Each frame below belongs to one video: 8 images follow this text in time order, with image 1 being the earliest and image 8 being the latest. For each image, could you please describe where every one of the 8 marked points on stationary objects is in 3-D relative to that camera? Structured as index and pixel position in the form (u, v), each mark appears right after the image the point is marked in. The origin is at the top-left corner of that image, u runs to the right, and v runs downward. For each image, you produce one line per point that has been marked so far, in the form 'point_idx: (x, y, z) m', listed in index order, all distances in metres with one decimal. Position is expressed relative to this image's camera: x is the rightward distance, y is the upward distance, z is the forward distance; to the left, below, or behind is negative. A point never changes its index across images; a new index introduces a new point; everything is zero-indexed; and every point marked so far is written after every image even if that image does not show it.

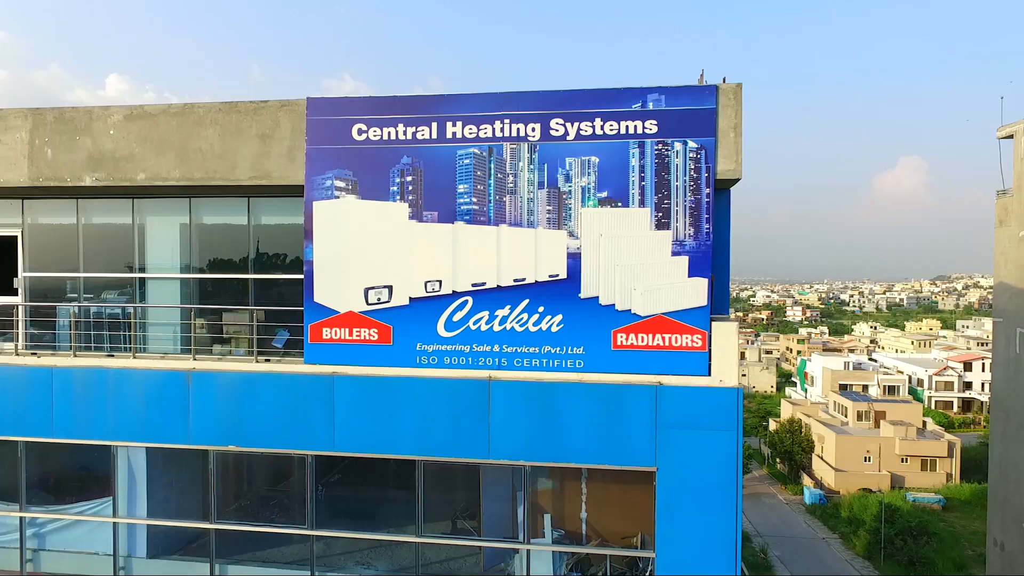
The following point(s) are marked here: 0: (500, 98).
0: (-0.1, +1.9, +6.3) m
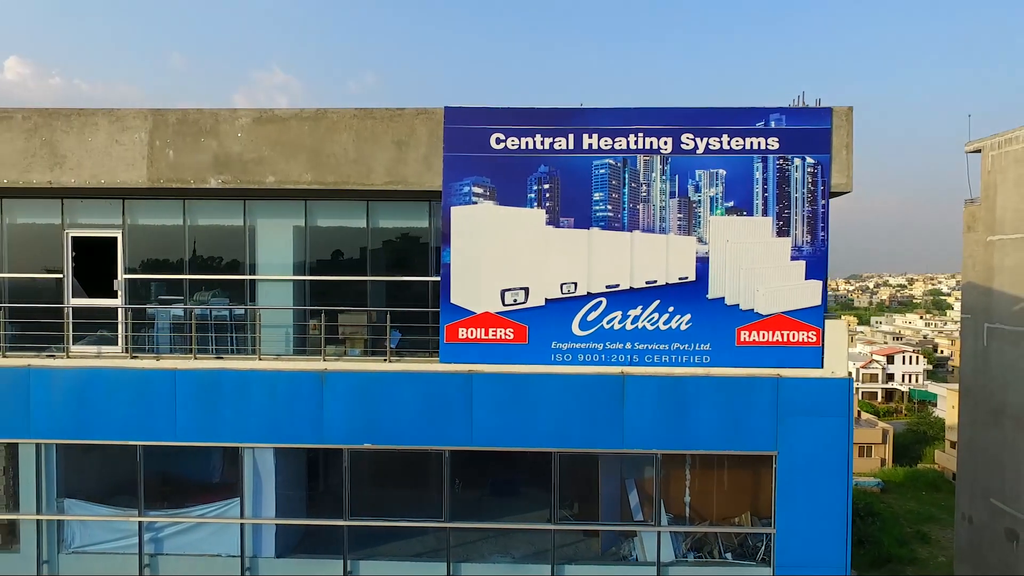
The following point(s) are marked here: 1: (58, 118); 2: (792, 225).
0: (+1.3, +1.9, +6.8) m
1: (-5.1, +1.9, +7.0) m
2: (+3.0, +0.7, +6.8) m
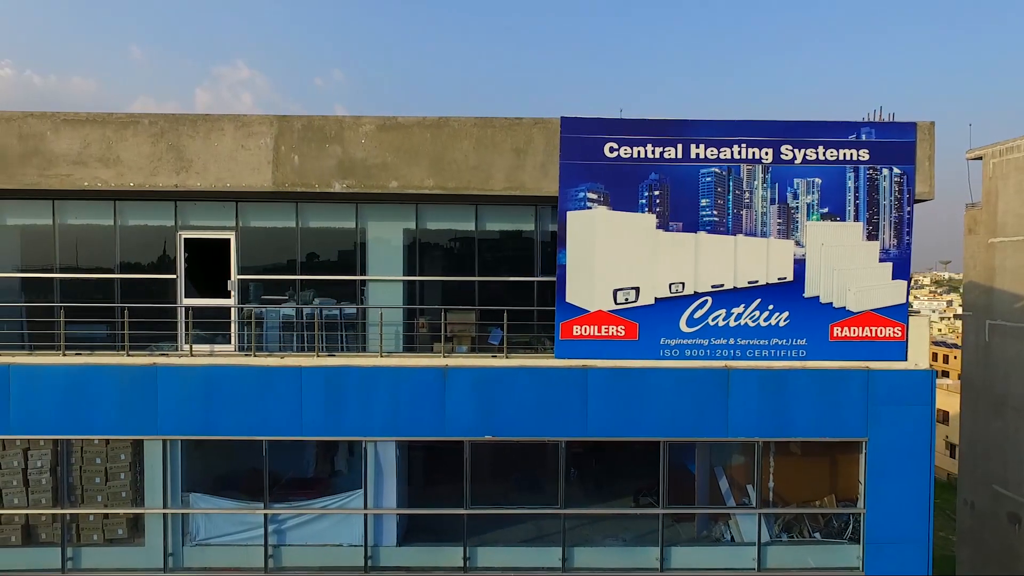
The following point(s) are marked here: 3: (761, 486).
0: (+2.7, +1.9, +7.3) m
1: (-3.8, +1.9, +7.2) m
2: (+4.4, +0.7, +7.4) m
3: (+3.0, -2.4, +7.6) m
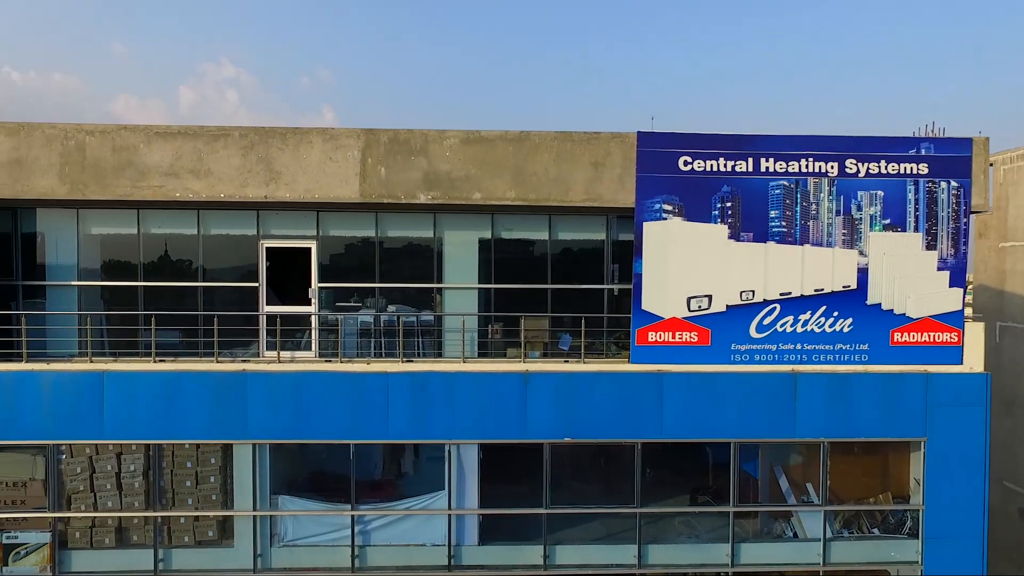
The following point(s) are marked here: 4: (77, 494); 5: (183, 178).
0: (+3.6, +1.8, +7.6) m
1: (-2.8, +1.8, +7.5) m
2: (+5.3, +0.6, +7.8) m
3: (+3.9, -2.5, +7.9) m
4: (-5.2, -2.4, +7.4) m
5: (-3.9, +1.3, +7.4) m
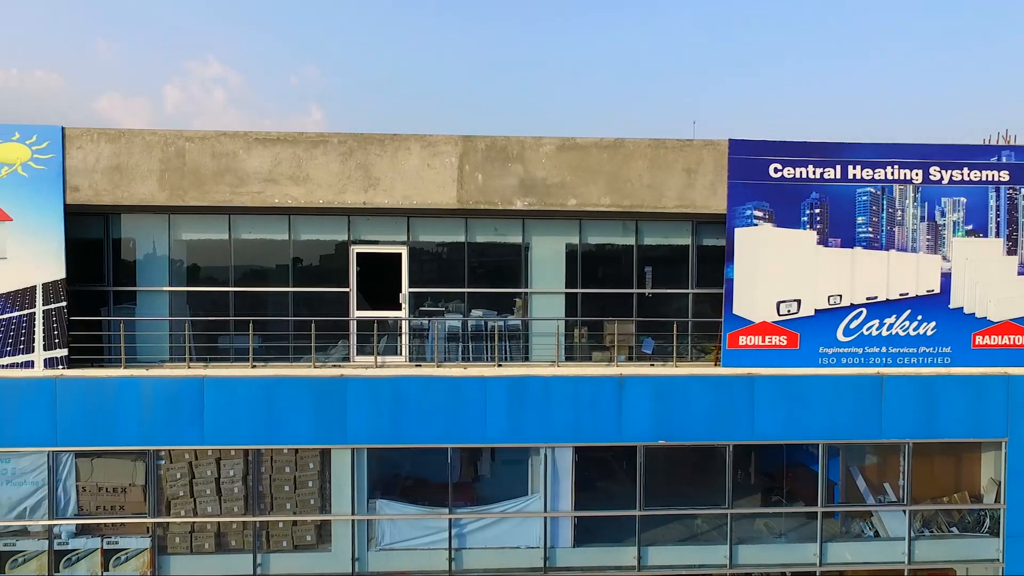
0: (+4.8, +1.8, +7.8) m
1: (-1.7, +1.7, +7.5) m
2: (+6.5, +0.5, +8.0) m
3: (+5.1, -2.5, +8.1) m
4: (-4.0, -2.5, +7.5) m
5: (-2.7, +1.2, +7.5) m
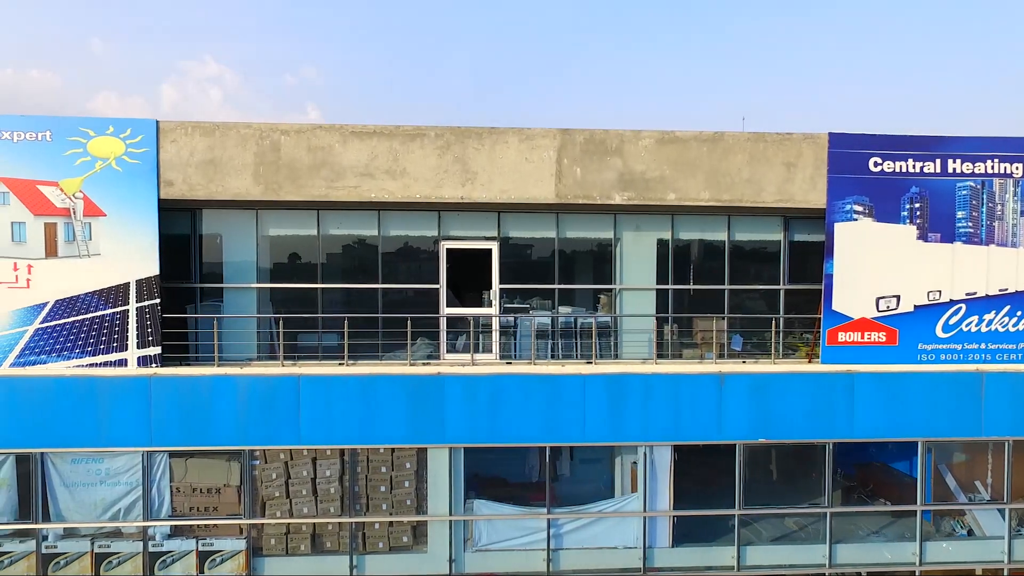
0: (+5.9, +1.8, +7.7) m
1: (-0.5, +1.8, +7.4) m
2: (+7.6, +0.6, +7.9) m
3: (+6.3, -2.5, +8.0) m
4: (-2.8, -2.5, +7.3) m
5: (-1.6, +1.3, +7.3) m
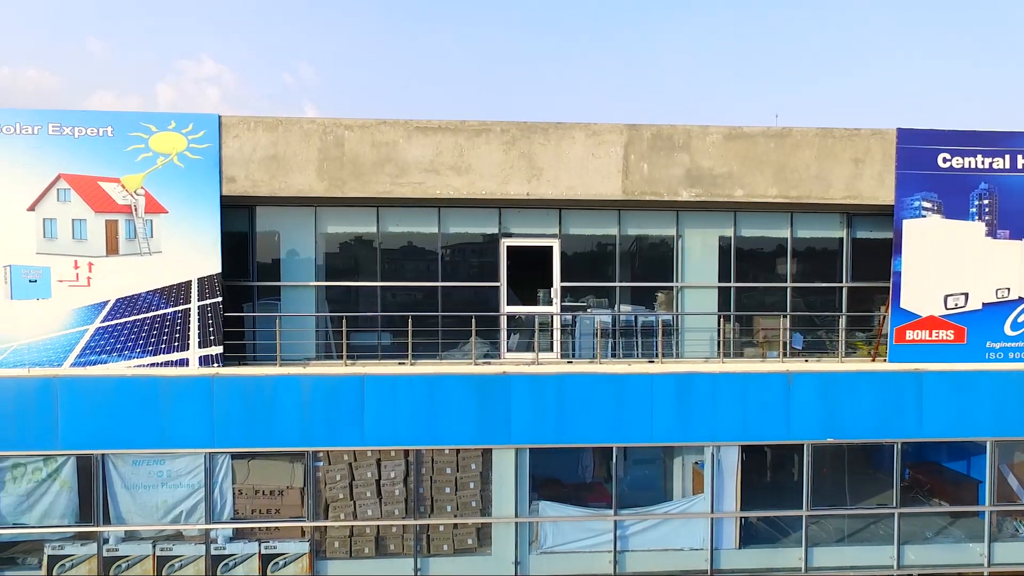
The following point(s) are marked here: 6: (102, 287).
0: (+6.7, +1.8, +7.6) m
1: (+0.3, +1.8, +7.3) m
2: (+8.4, +0.6, +7.8) m
3: (+7.1, -2.5, +7.9) m
4: (-2.0, -2.5, +7.2) m
5: (-0.8, +1.3, +7.2) m
6: (-4.6, 0.0, +7.0) m
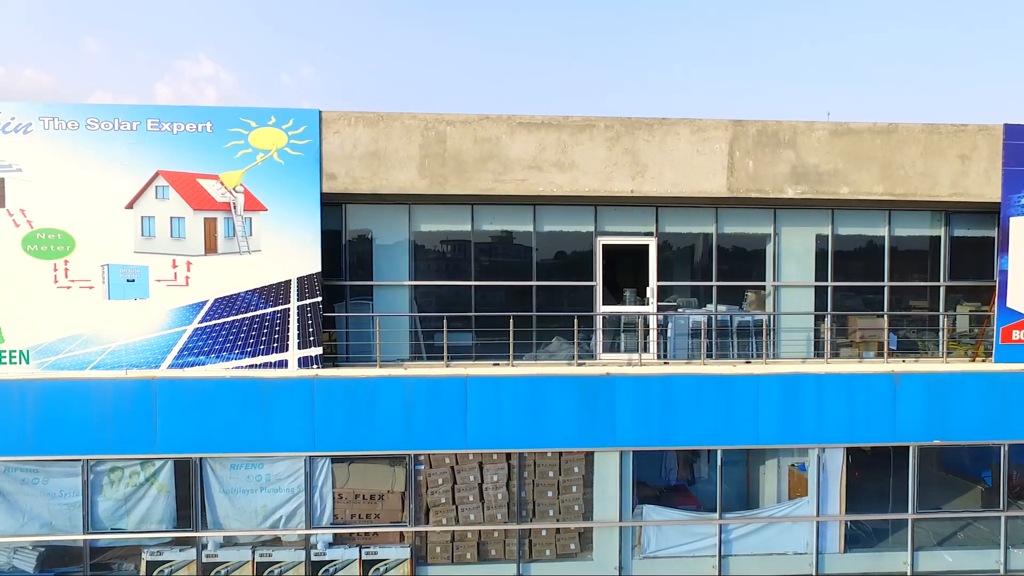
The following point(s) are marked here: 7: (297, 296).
0: (+7.9, +1.9, +7.5) m
1: (+1.5, +1.8, +7.1) m
2: (+9.6, +0.7, +7.7) m
3: (+8.2, -2.4, +7.8) m
4: (-0.9, -2.4, +7.0) m
5: (+0.4, +1.3, +7.0) m
6: (-3.4, 0.0, +6.8) m
7: (-2.4, -0.1, +6.9) m
